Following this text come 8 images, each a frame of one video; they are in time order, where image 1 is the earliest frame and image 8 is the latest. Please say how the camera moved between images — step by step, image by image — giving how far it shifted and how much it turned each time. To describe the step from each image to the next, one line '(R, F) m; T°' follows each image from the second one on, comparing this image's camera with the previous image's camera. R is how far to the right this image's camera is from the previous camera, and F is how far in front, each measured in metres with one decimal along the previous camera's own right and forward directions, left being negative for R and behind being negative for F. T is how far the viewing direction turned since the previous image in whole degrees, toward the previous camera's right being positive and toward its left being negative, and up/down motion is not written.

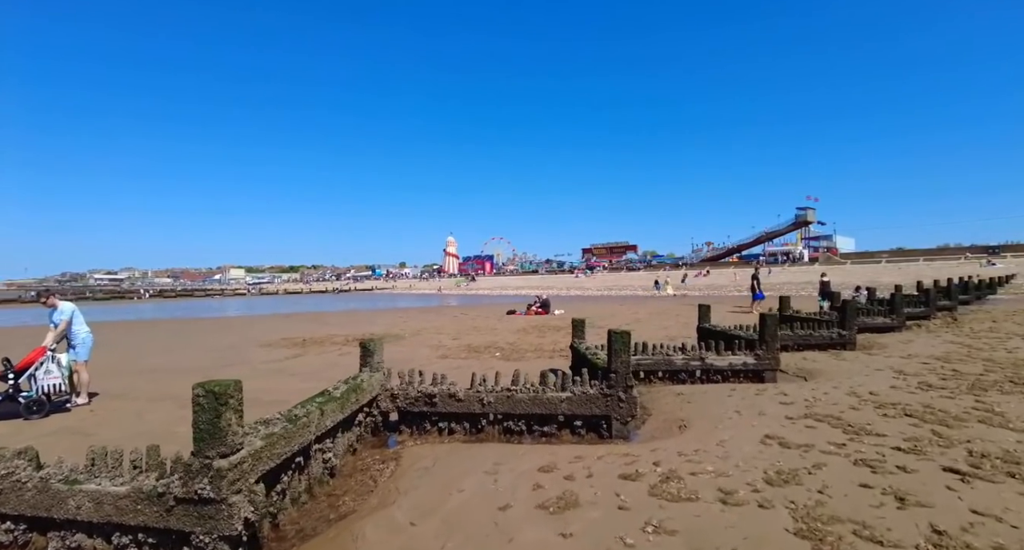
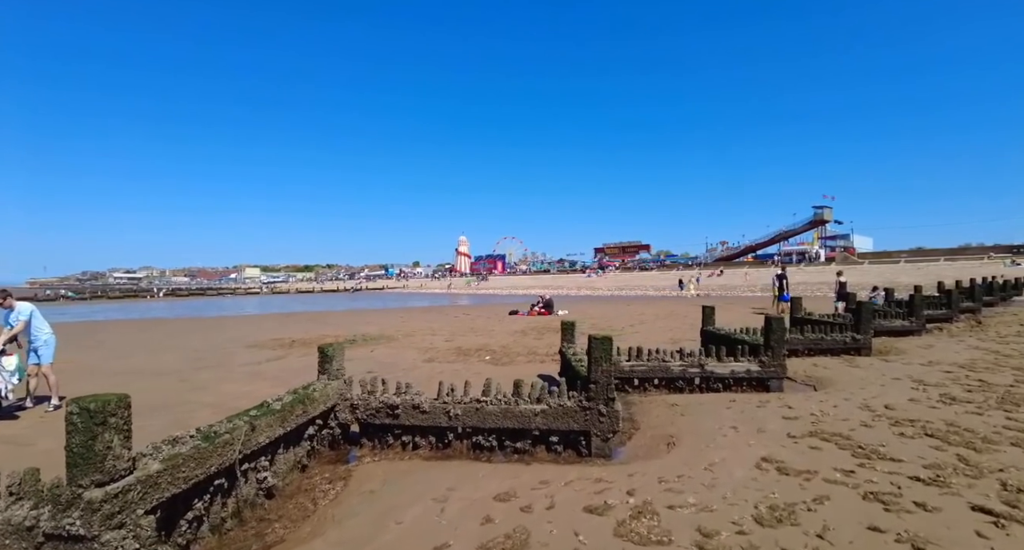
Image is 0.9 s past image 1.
(+0.5, +0.7) m; -1°
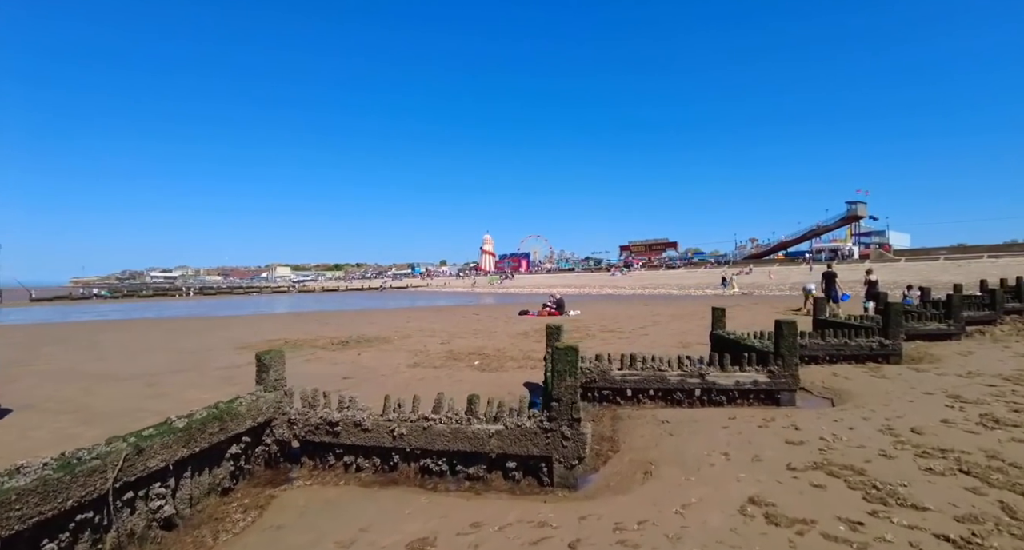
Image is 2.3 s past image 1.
(+0.8, +0.9) m; -3°
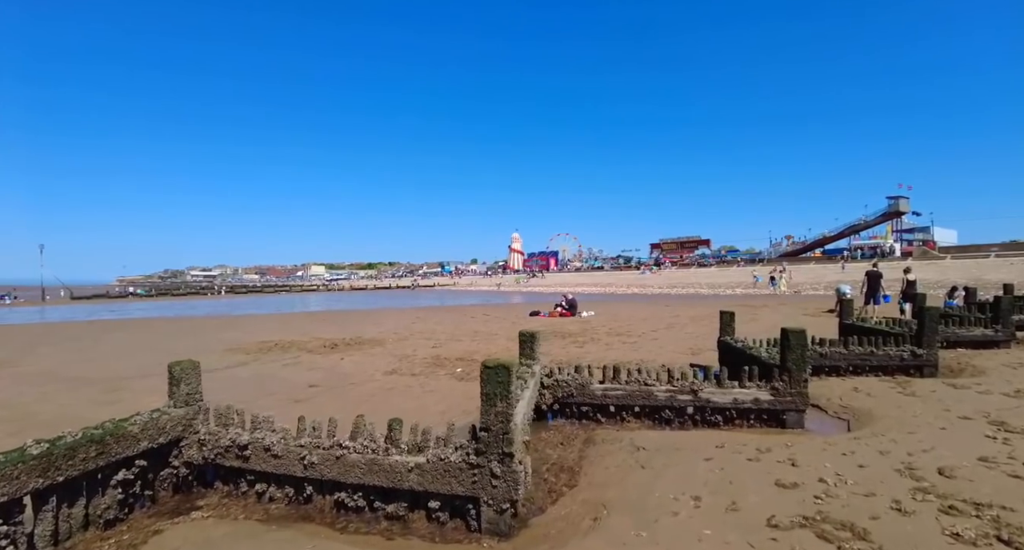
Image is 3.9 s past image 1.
(+0.9, +0.9) m; -3°
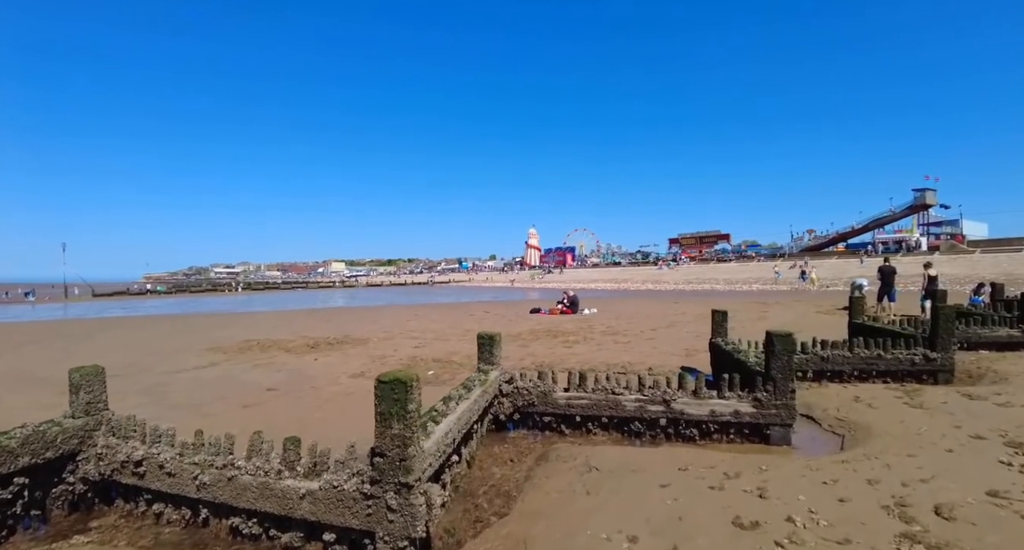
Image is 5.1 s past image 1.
(+0.9, +0.7) m; -2°
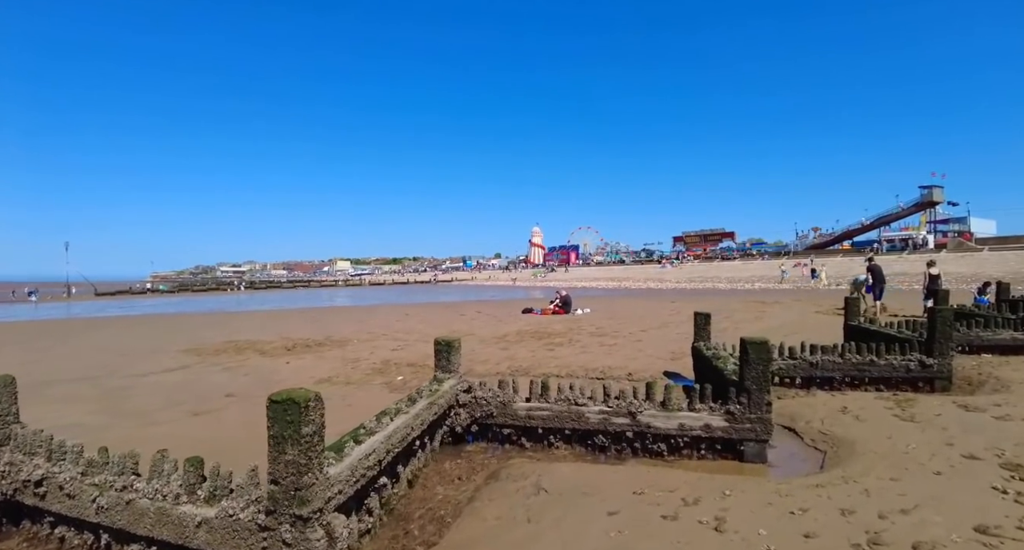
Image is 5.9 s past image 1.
(+0.6, +0.5) m; -1°
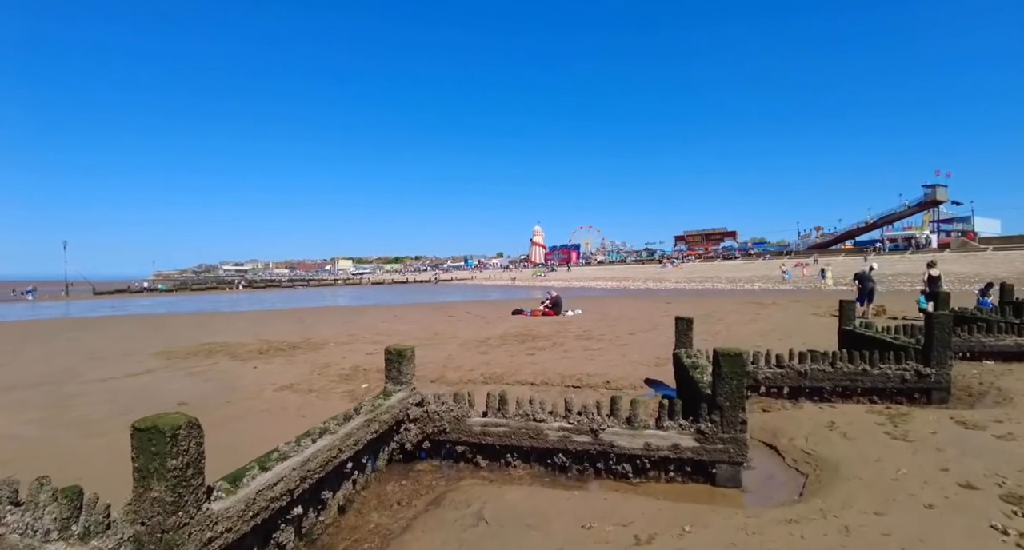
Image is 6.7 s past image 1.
(+0.5, +0.5) m; 0°
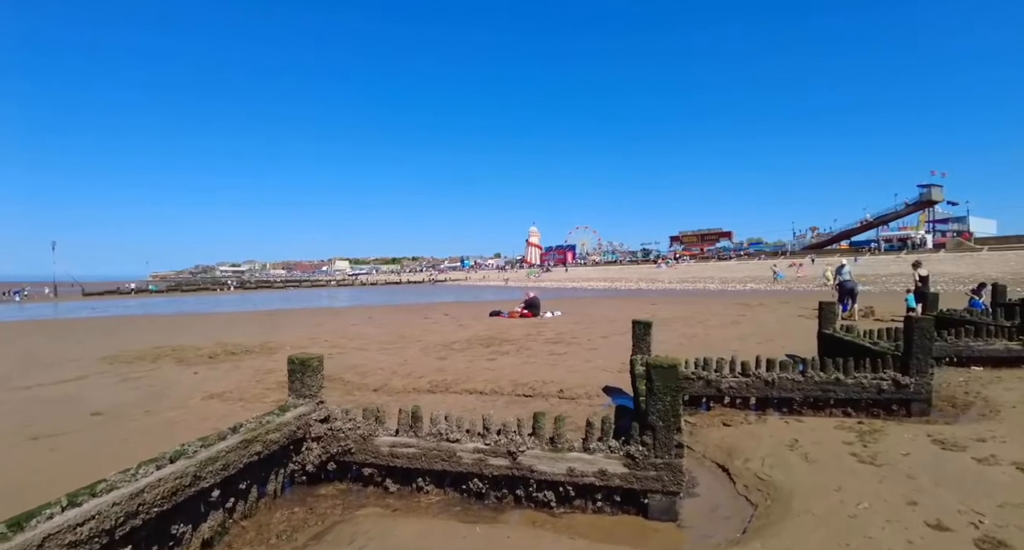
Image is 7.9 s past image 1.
(+0.8, +0.7) m; 0°
